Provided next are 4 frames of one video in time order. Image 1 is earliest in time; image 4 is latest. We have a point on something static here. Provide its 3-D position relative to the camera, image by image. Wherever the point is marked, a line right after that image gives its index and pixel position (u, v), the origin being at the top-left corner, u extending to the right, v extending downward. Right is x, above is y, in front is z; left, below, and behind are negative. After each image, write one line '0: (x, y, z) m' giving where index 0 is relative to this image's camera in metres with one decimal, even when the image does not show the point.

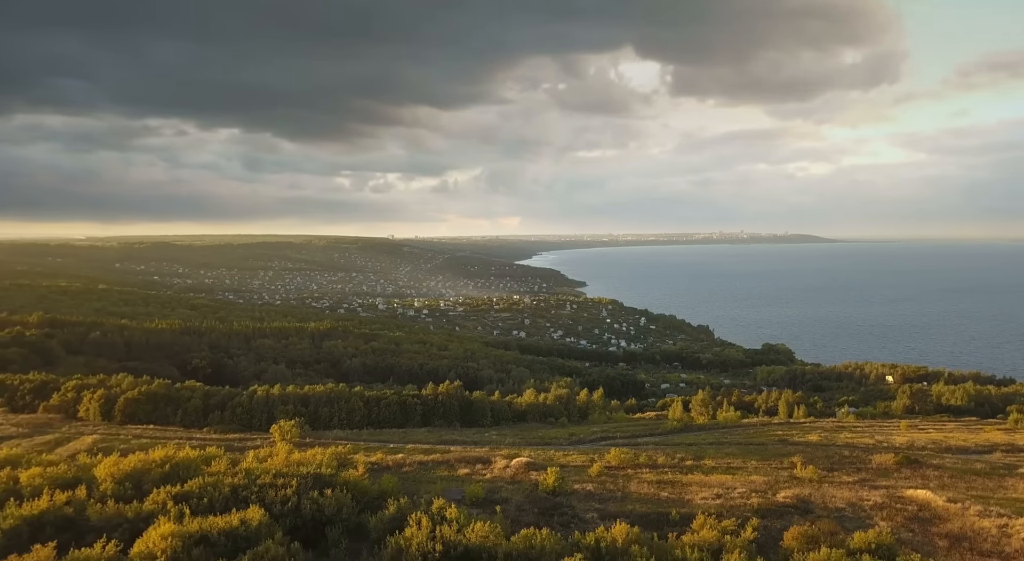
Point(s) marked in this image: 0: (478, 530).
0: (-0.8, -5.7, +17.4) m
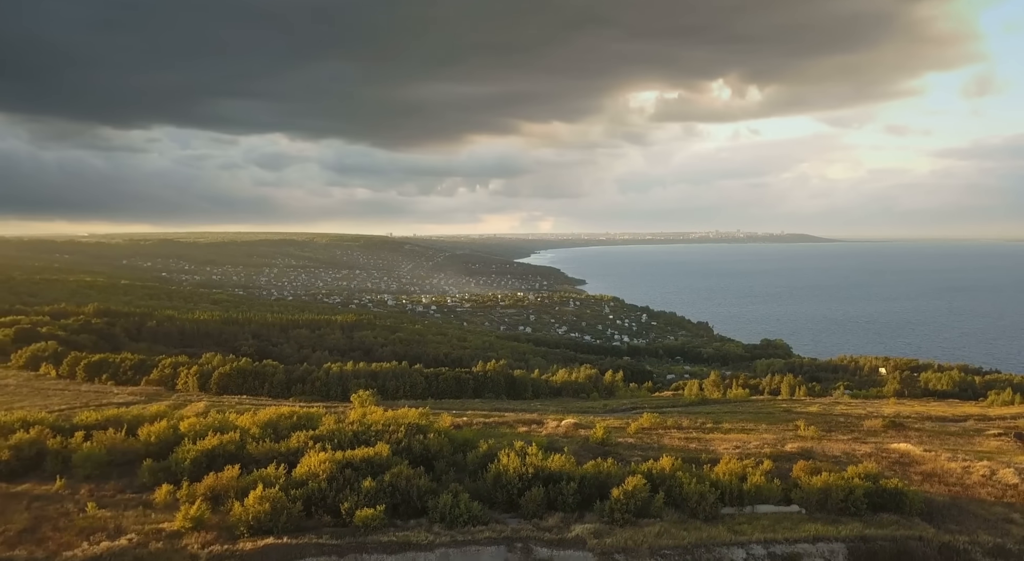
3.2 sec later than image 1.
0: (+1.3, -5.3, +22.6) m
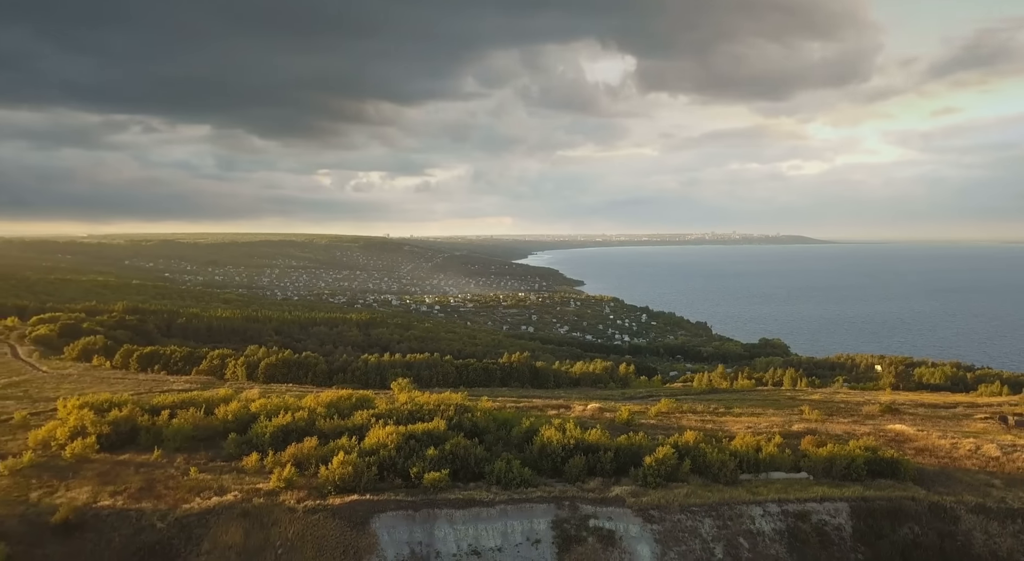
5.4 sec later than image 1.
0: (+2.7, -5.1, +25.6) m
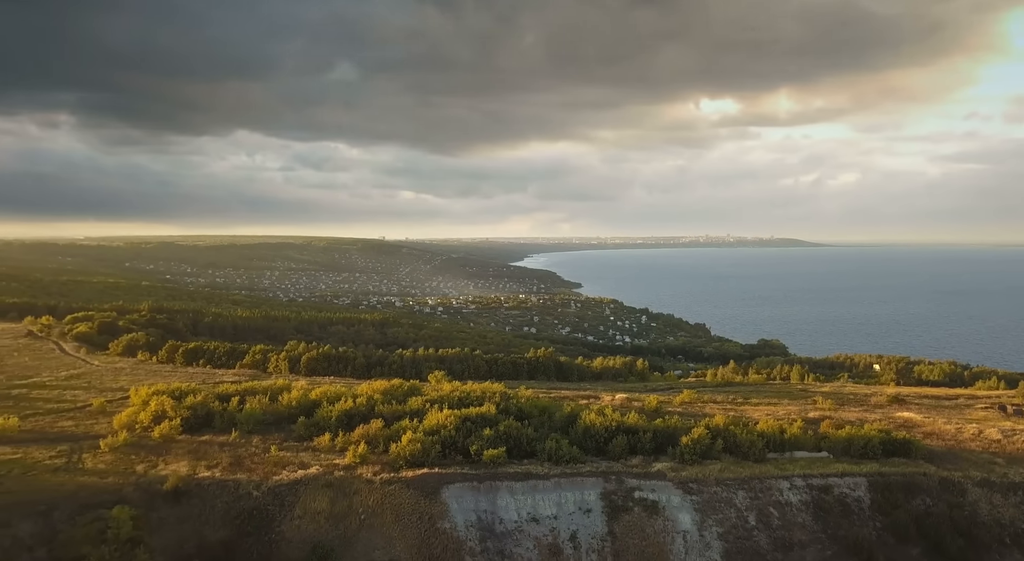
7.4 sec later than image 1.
0: (+4.4, -5.0, +28.0) m
